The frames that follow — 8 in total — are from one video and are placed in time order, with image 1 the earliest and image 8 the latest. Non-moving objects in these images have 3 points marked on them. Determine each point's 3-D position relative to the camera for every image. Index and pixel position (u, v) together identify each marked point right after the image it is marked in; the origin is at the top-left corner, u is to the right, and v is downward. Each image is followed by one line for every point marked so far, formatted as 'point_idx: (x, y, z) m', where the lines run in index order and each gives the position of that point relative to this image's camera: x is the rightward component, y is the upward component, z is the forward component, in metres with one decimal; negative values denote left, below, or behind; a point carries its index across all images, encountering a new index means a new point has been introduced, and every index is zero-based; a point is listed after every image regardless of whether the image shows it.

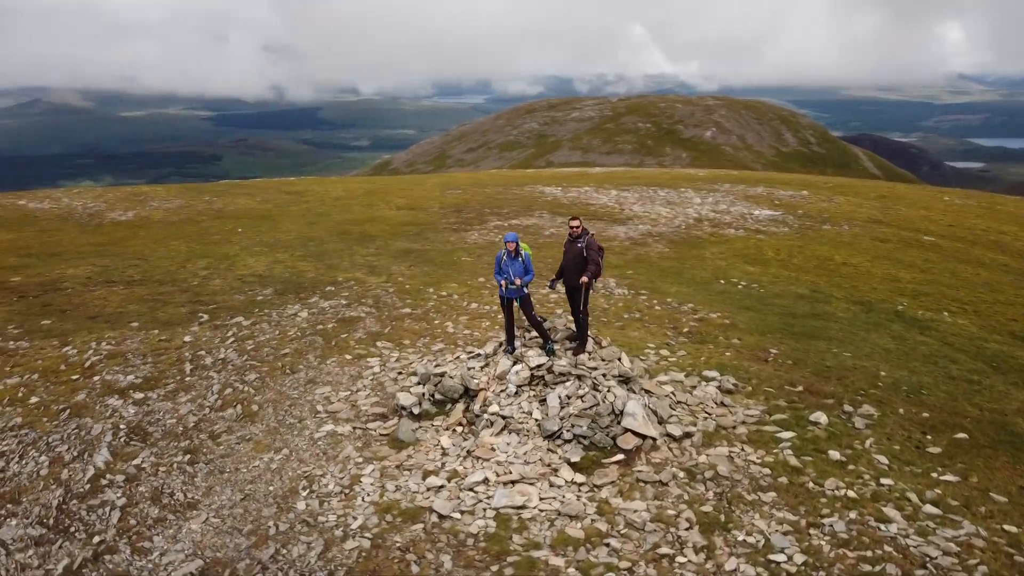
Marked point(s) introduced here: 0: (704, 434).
0: (+4.1, -3.1, +17.0) m
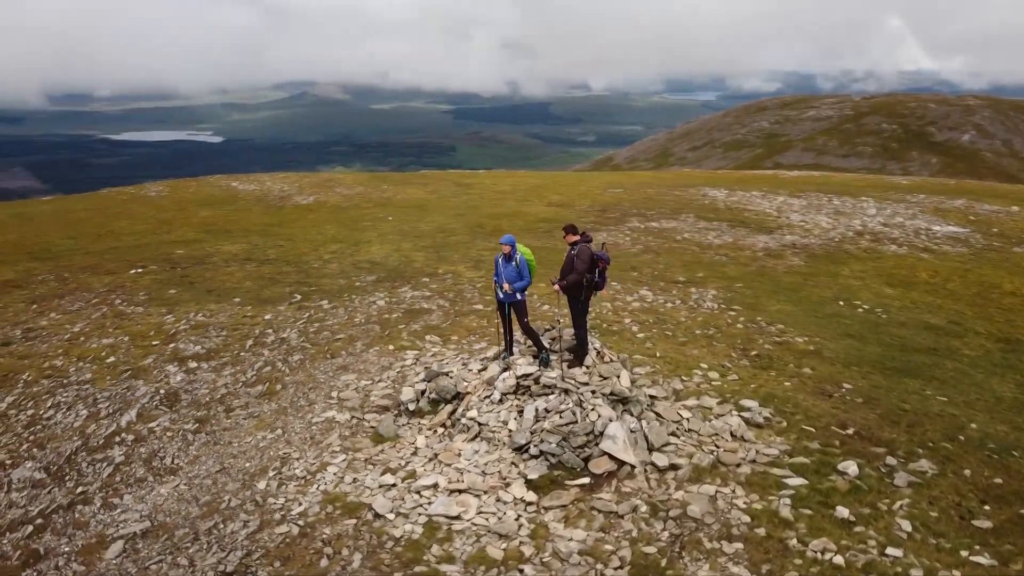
0: (+3.5, -3.5, +15.5) m
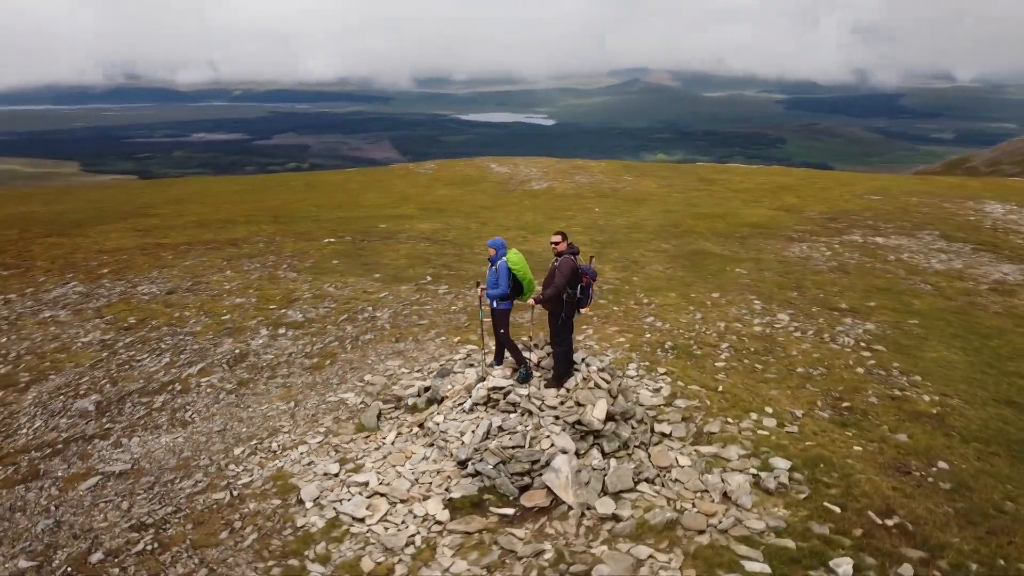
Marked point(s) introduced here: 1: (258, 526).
0: (+2.2, -4.0, +13.5) m
1: (-4.4, -4.1, +13.8) m
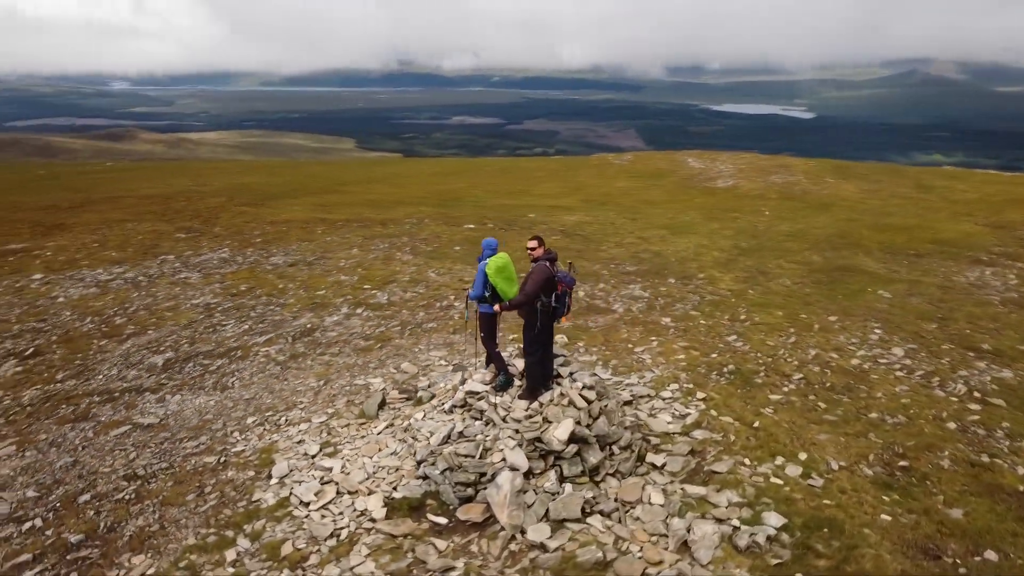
0: (+0.9, -4.2, +12.4) m
1: (-5.3, -3.8, +14.7) m
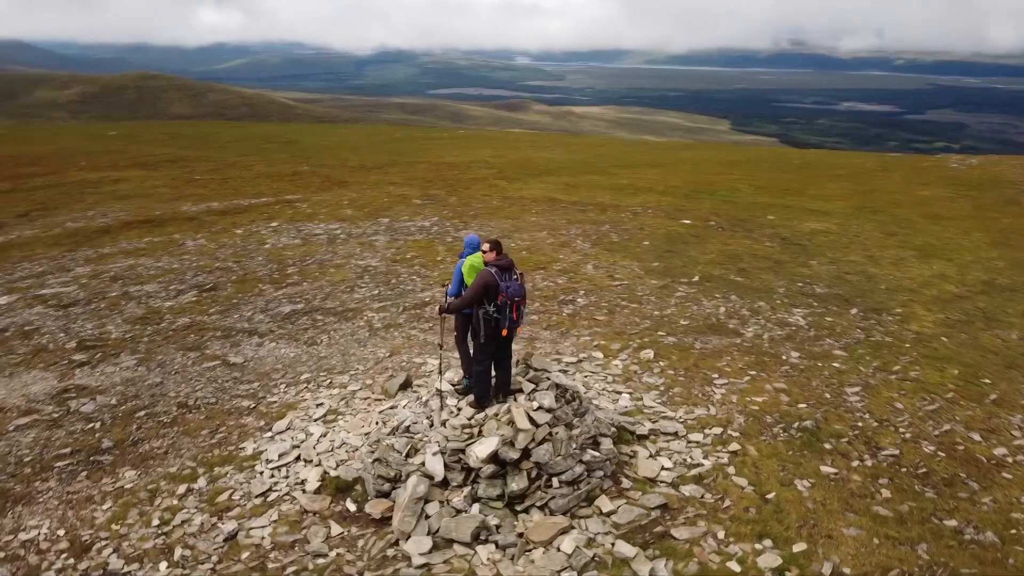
0: (-1.2, -4.3, +11.8) m
1: (-5.8, -3.0, +16.4) m
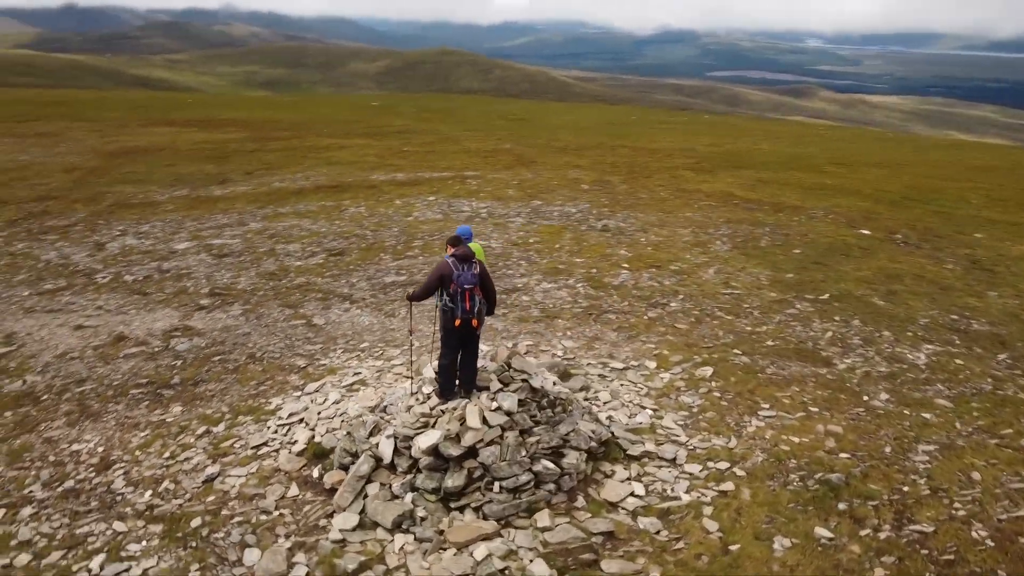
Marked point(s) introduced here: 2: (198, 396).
0: (-2.7, -4.1, +12.2) m
1: (-5.5, -2.3, +17.9) m
2: (-7.0, -2.4, +17.8) m
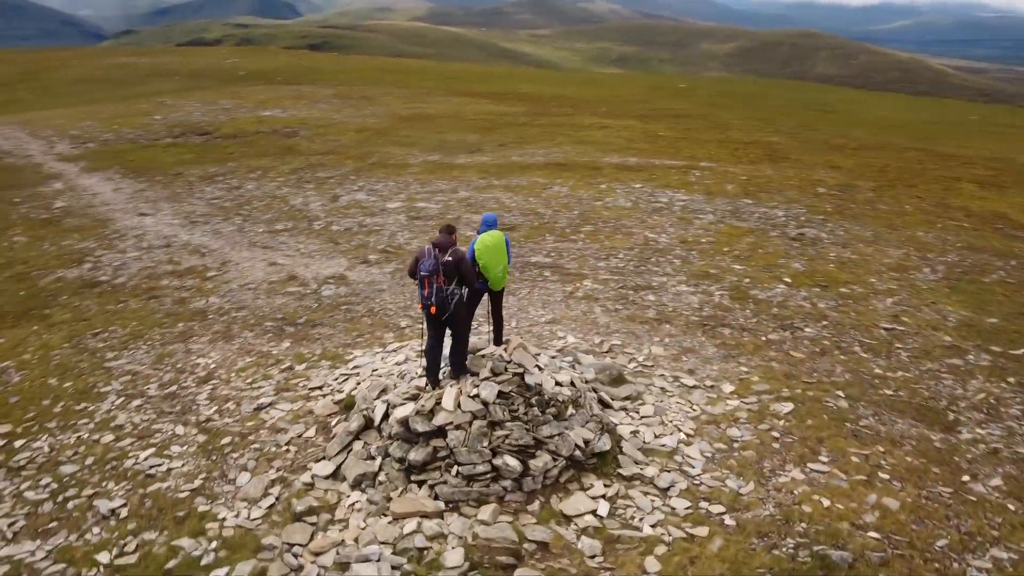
0: (-3.6, -3.5, +13.5) m
1: (-3.7, -1.3, +19.7) m
2: (-5.1, -1.2, +20.2) m
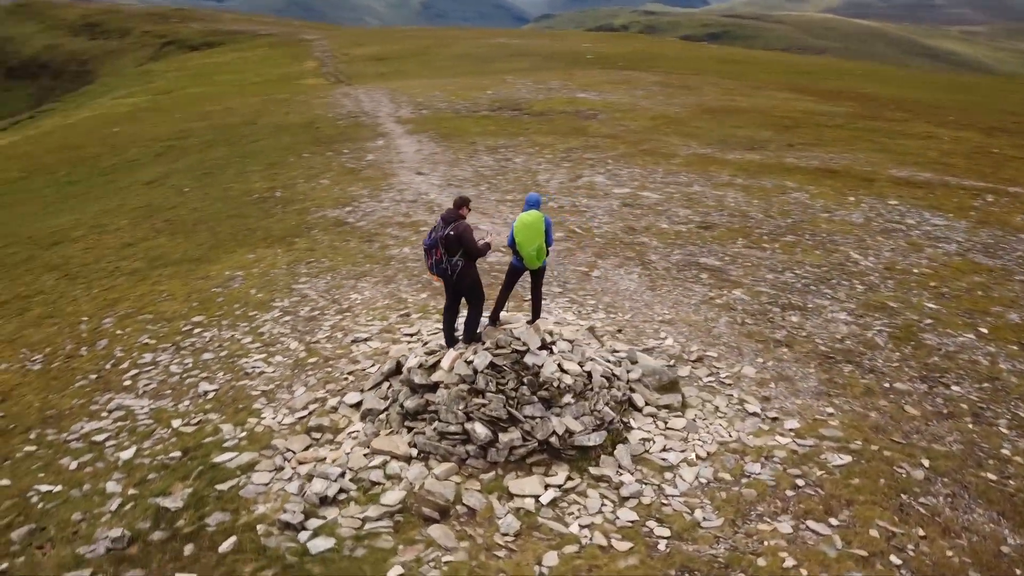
0: (-3.7, -2.5, +15.5) m
1: (-0.8, -0.5, +21.1) m
2: (-1.9, -0.2, +22.2) m
